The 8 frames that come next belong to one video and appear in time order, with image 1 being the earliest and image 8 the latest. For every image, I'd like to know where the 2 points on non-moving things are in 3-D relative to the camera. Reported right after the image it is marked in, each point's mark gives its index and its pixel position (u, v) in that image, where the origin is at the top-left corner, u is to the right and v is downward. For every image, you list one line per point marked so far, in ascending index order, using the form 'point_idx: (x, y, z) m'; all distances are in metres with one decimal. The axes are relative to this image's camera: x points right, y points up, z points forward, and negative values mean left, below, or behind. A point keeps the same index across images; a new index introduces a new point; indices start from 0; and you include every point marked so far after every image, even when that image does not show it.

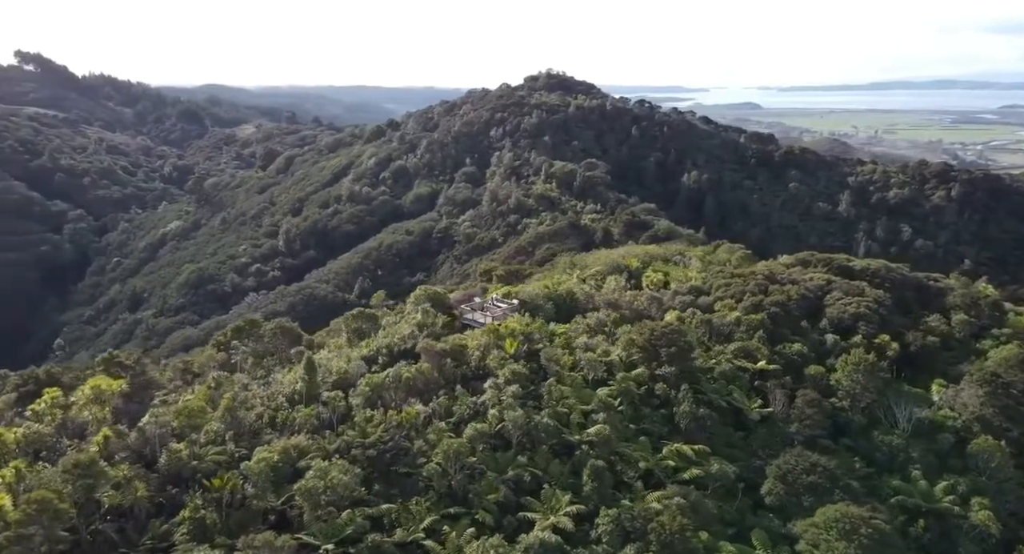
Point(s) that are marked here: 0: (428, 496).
0: (-2.1, -5.6, +16.8) m
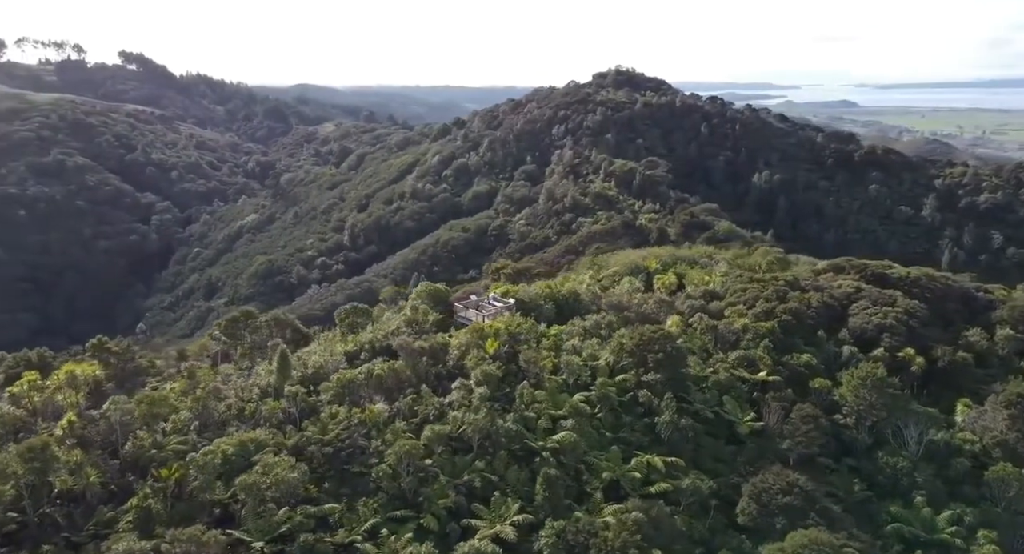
0: (-3.4, -5.5, +16.4) m
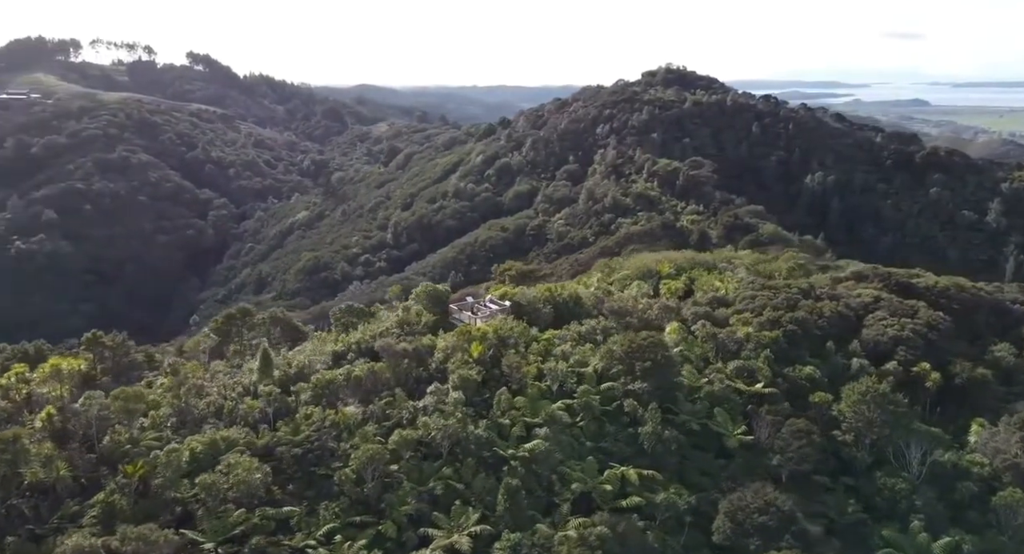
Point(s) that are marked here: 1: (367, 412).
0: (-4.3, -5.6, +16.2) m
1: (-4.1, -3.9, +18.7) m
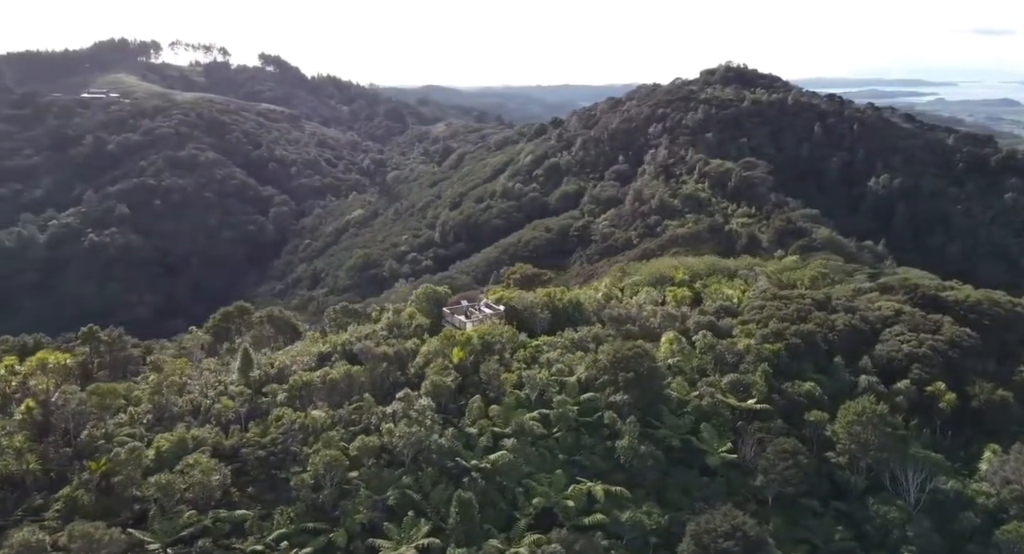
0: (-5.3, -5.6, +16.1) m
1: (-5.0, -3.9, +18.6) m
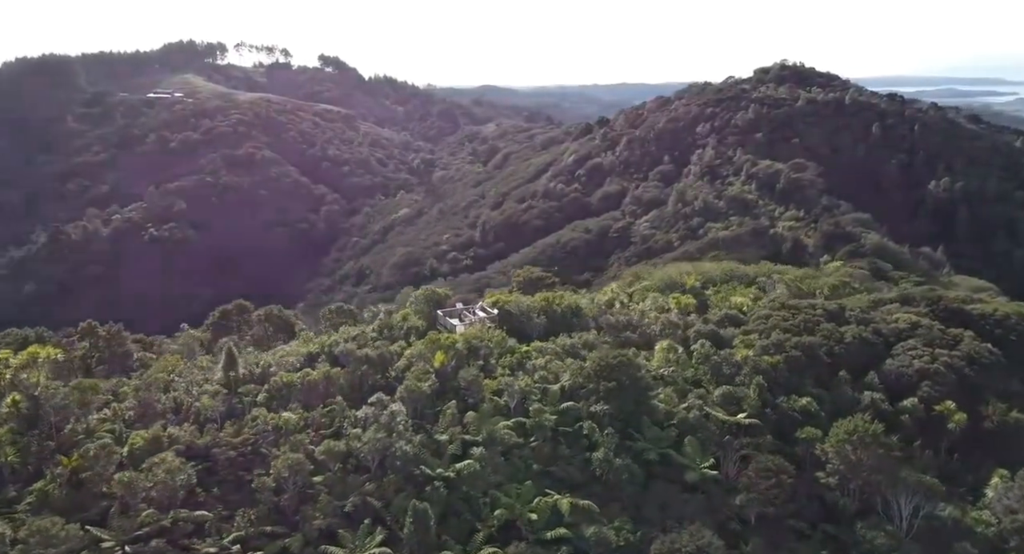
0: (-6.3, -5.7, +16.1) m
1: (-5.8, -4.0, +18.6) m
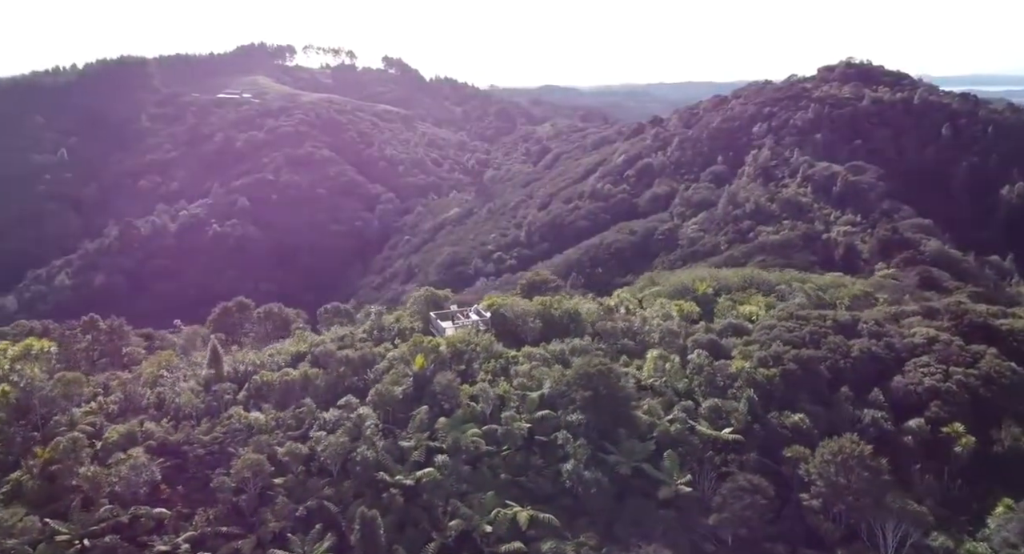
0: (-7.3, -5.7, +16.2) m
1: (-6.6, -4.0, +18.6) m
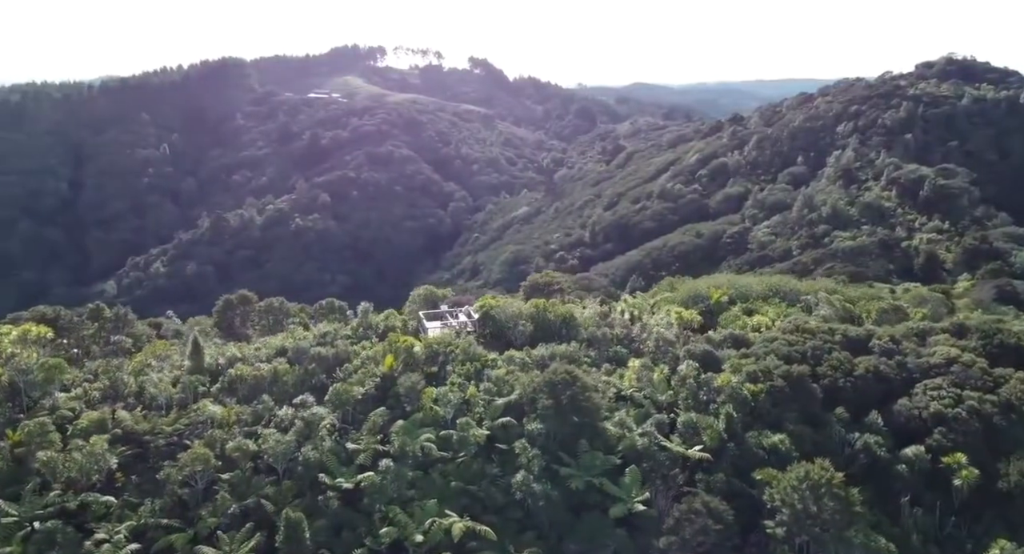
0: (-8.8, -5.6, +16.5) m
1: (-7.8, -3.9, +18.9) m
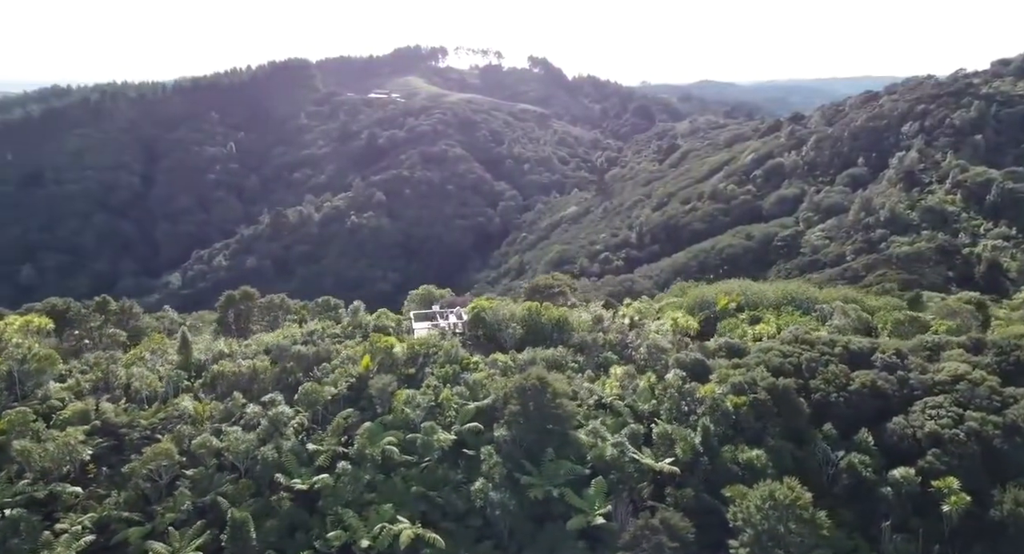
0: (-10.0, -5.5, +16.9) m
1: (-8.7, -3.9, +19.2) m
